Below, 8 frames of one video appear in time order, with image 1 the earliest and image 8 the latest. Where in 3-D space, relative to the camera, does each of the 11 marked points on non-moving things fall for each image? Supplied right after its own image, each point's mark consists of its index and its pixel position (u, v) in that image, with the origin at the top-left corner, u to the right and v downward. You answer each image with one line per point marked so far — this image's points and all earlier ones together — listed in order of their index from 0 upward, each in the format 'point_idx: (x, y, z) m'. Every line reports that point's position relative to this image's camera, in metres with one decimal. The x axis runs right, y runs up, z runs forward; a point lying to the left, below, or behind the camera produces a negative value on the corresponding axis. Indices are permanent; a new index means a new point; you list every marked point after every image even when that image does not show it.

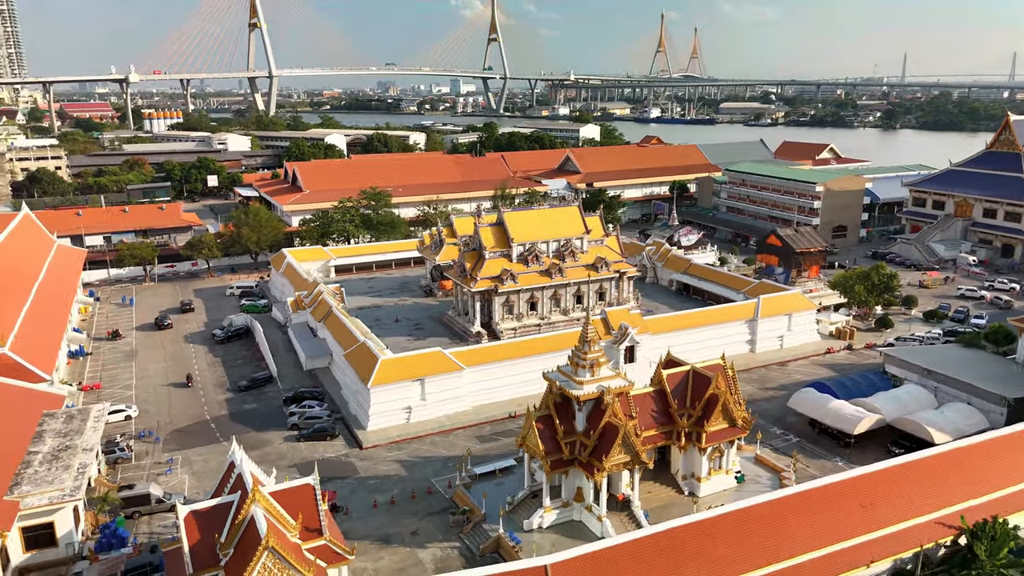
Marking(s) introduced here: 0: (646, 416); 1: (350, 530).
0: (+3.6, -3.3, +19.3) m
1: (-4.1, -6.2, +18.8) m
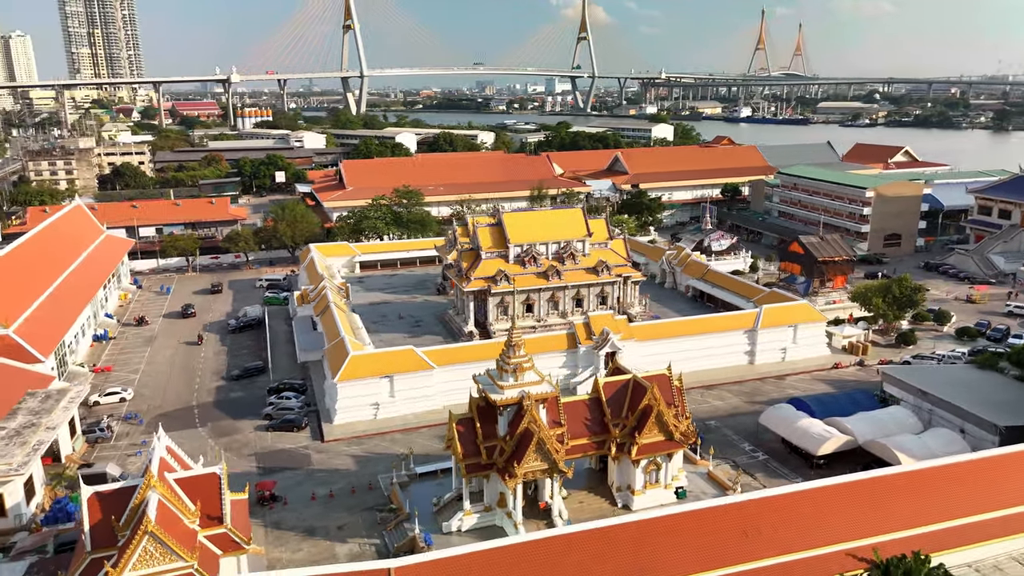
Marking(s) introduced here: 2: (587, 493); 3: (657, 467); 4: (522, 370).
0: (+1.7, -3.5, +18.9) m
1: (-6.1, -6.1, +19.3) m
2: (+1.9, -5.5, +19.5) m
3: (+3.8, -4.7, +19.2) m
4: (+0.3, -2.0, +18.0) m
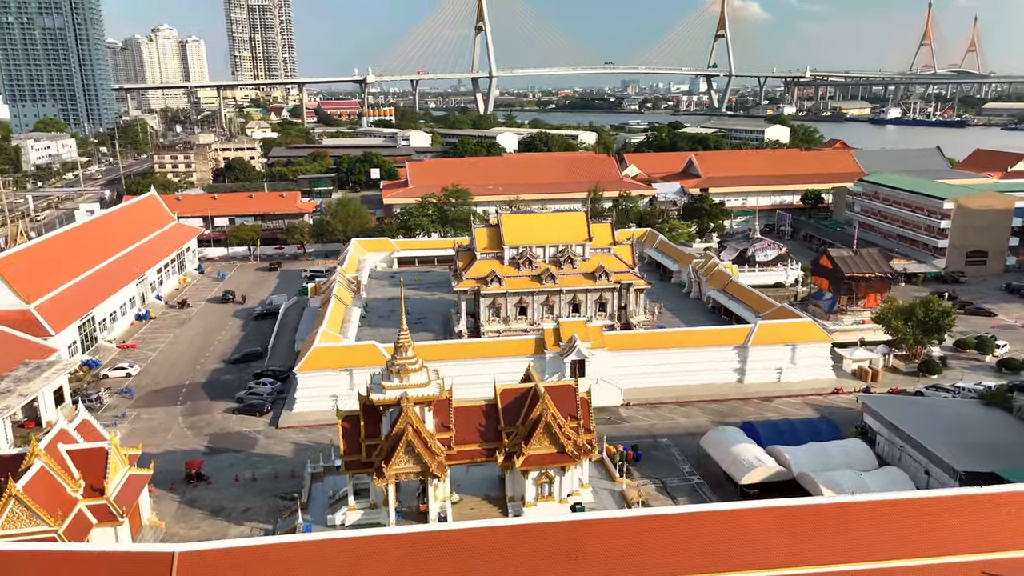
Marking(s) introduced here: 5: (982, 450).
0: (-1.1, -3.6, +18.6) m
1: (-8.8, -5.8, +20.5) m
2: (-0.9, -5.6, +19.3) m
3: (+0.9, -4.9, +18.6) m
4: (-2.5, -2.0, +18.1) m
5: (+12.6, -4.4, +19.8) m
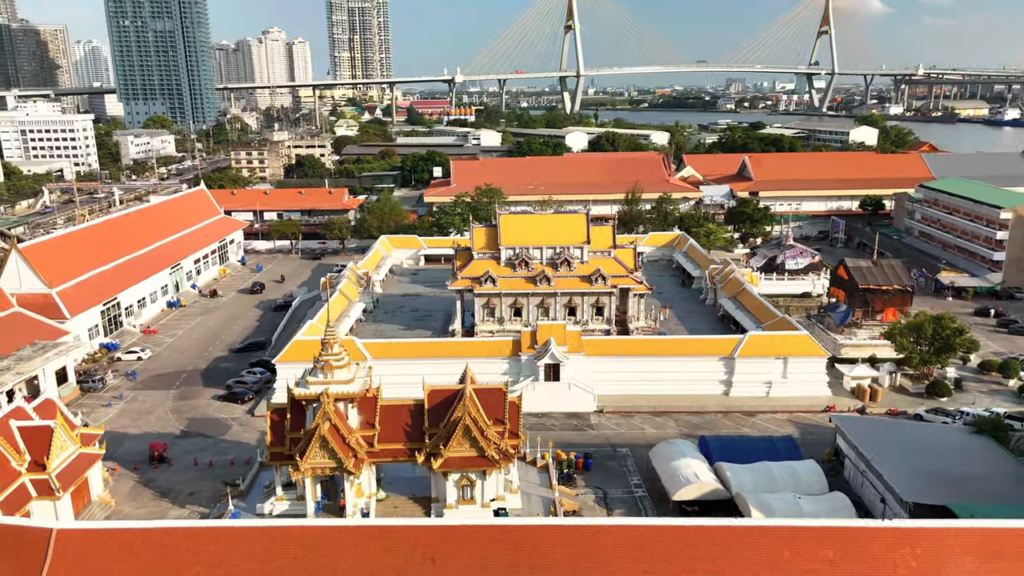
0: (-3.0, -3.6, +18.8) m
1: (-10.5, -5.6, +21.5) m
2: (-2.8, -5.6, +19.4) m
3: (-1.1, -4.9, +18.5) m
4: (-4.5, -2.0, +18.4) m
5: (+10.7, -4.8, +18.2) m
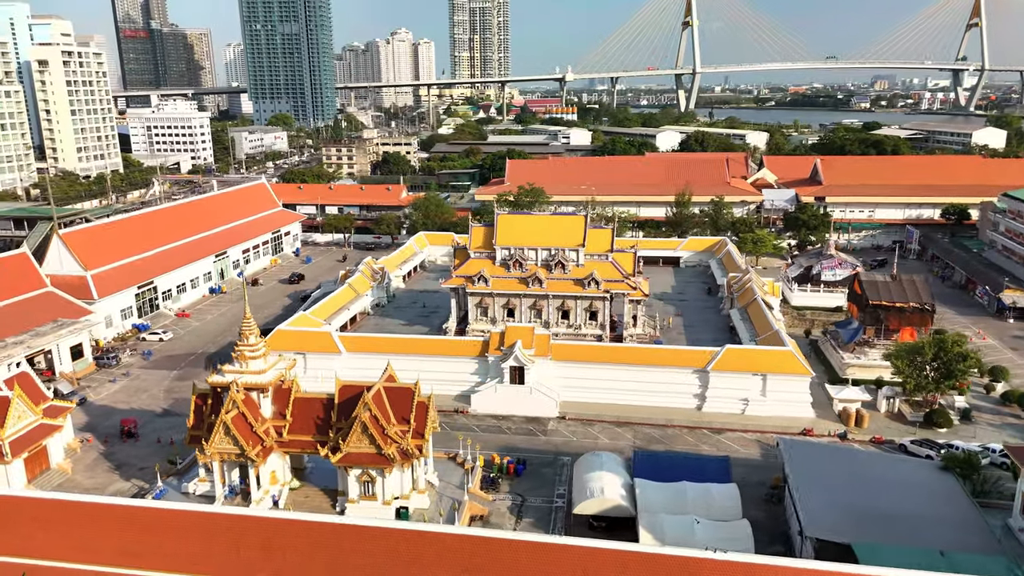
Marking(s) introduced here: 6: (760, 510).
0: (-5.4, -3.4, +19.3) m
1: (-12.5, -5.1, +23.2) m
2: (-5.2, -5.4, +19.8) m
3: (-3.6, -4.9, +18.7) m
4: (-6.9, -1.8, +19.1) m
5: (+7.9, -5.2, +16.6) m
6: (+6.6, -5.9, +19.6) m
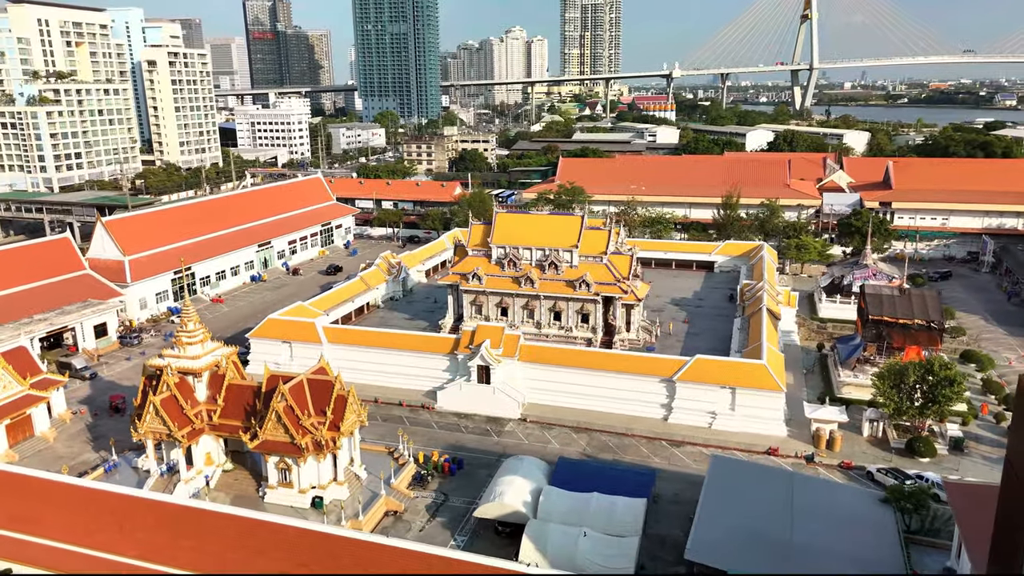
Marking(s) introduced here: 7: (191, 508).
0: (-7.6, -3.2, +20.1) m
1: (-14.0, -4.6, +25.0) m
2: (-7.3, -5.2, +20.6) m
3: (-5.9, -4.7, +19.3) m
4: (-9.0, -1.5, +20.1) m
5: (+5.2, -5.5, +15.5) m
6: (+4.3, -6.1, +18.7) m
7: (-6.3, -4.4, +14.6) m
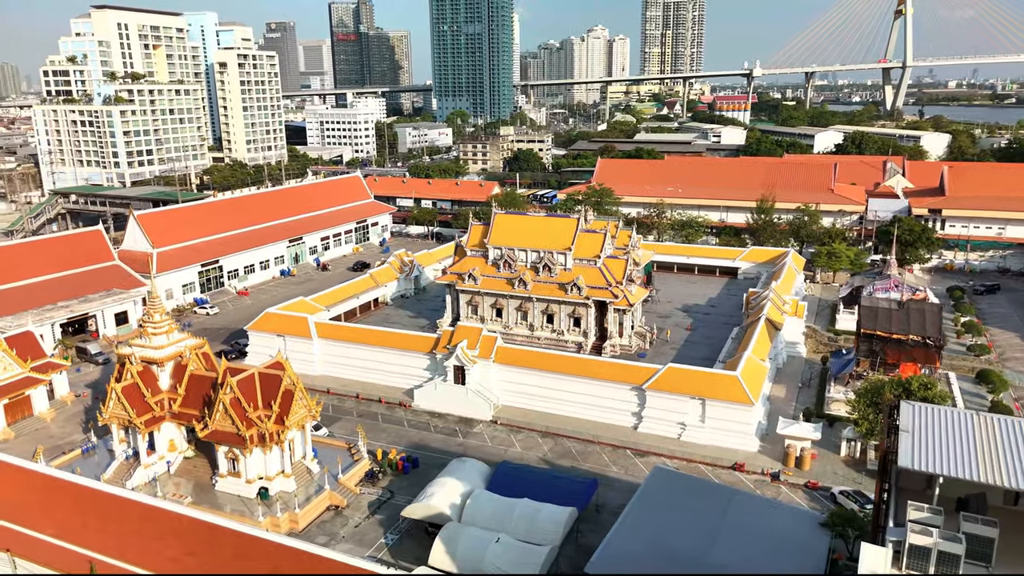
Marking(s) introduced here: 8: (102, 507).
0: (-9.0, -3.0, +20.9) m
1: (-14.9, -4.3, +26.5) m
2: (-8.8, -5.1, +21.4) m
3: (-7.5, -4.6, +19.9) m
4: (-10.4, -1.3, +21.1) m
5: (+3.1, -5.7, +15.0) m
6: (+2.5, -6.3, +18.2) m
7: (-8.4, -4.3, +15.3) m
8: (-8.4, -4.5, +15.1) m
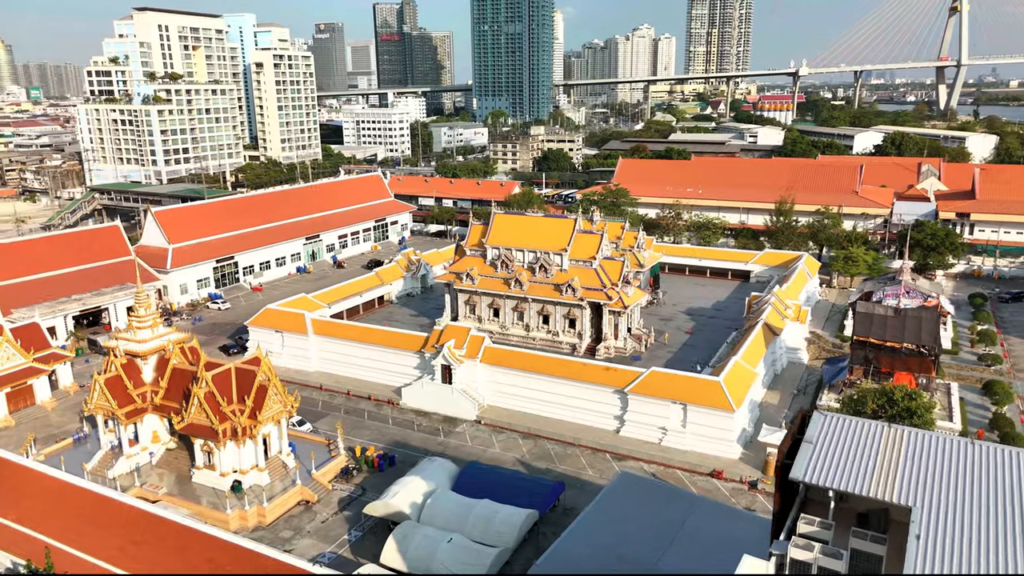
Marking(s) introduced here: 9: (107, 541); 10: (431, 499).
0: (-9.8, -2.9, +21.4) m
1: (-15.4, -4.1, +27.3) m
2: (-9.5, -4.9, +21.9) m
3: (-8.3, -4.5, +20.3) m
4: (-11.1, -1.1, +21.6) m
5: (+2.0, -5.7, +14.8) m
6: (+1.5, -6.3, +18.1) m
7: (-9.5, -4.2, +15.8) m
8: (-9.5, -4.4, +15.6) m
9: (-7.7, -4.8, +14.1) m
10: (-2.0, -5.2, +18.0) m
